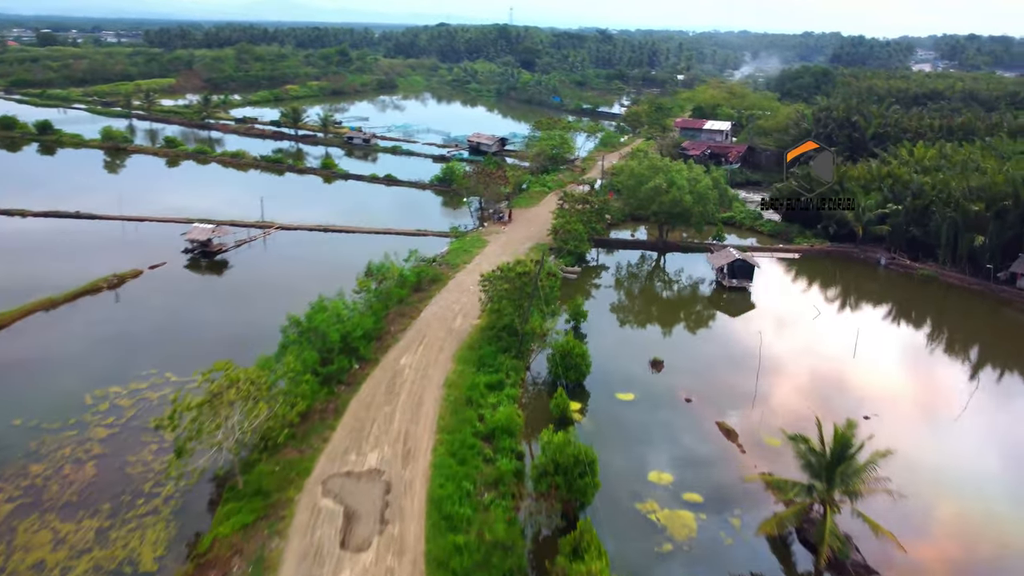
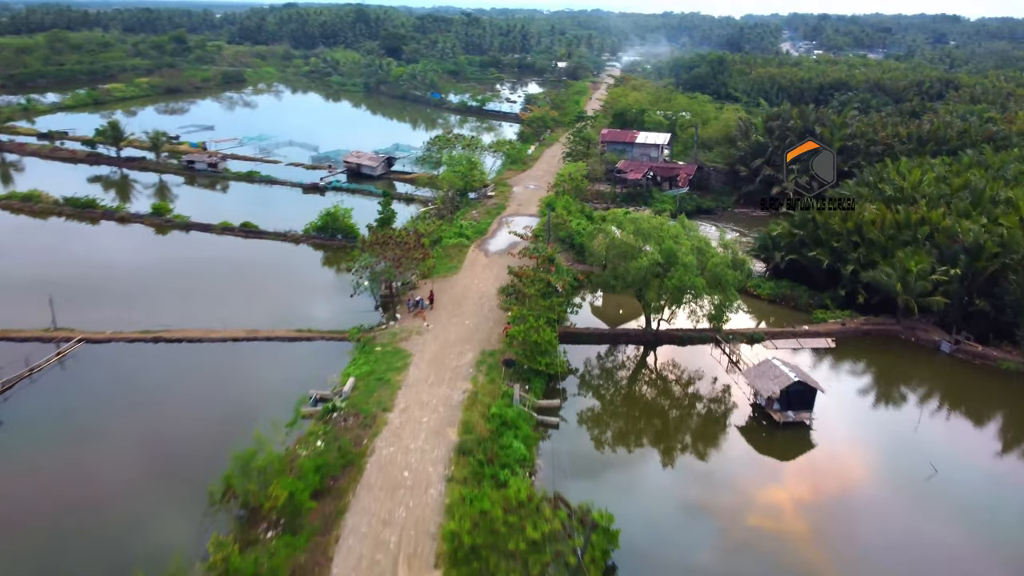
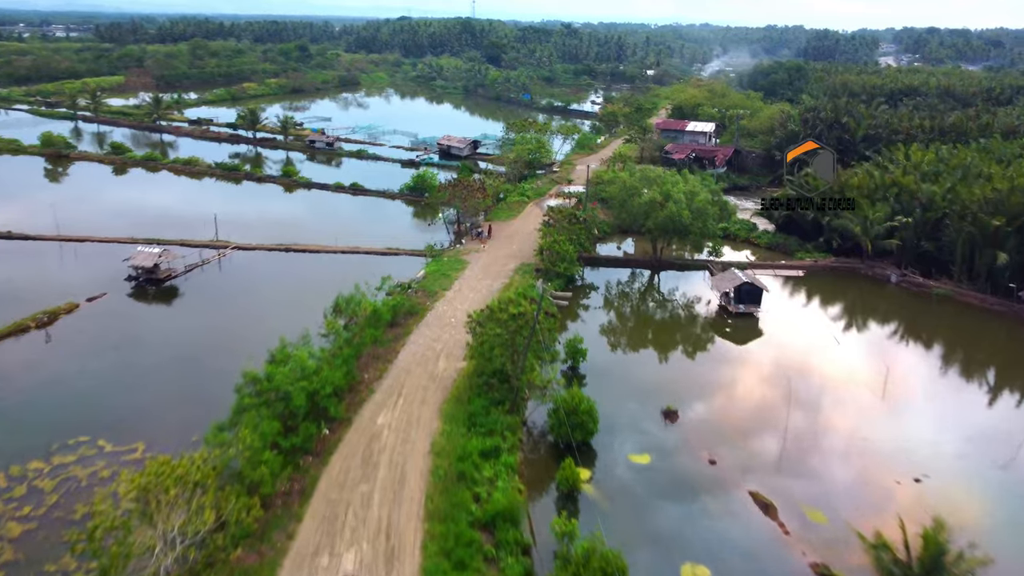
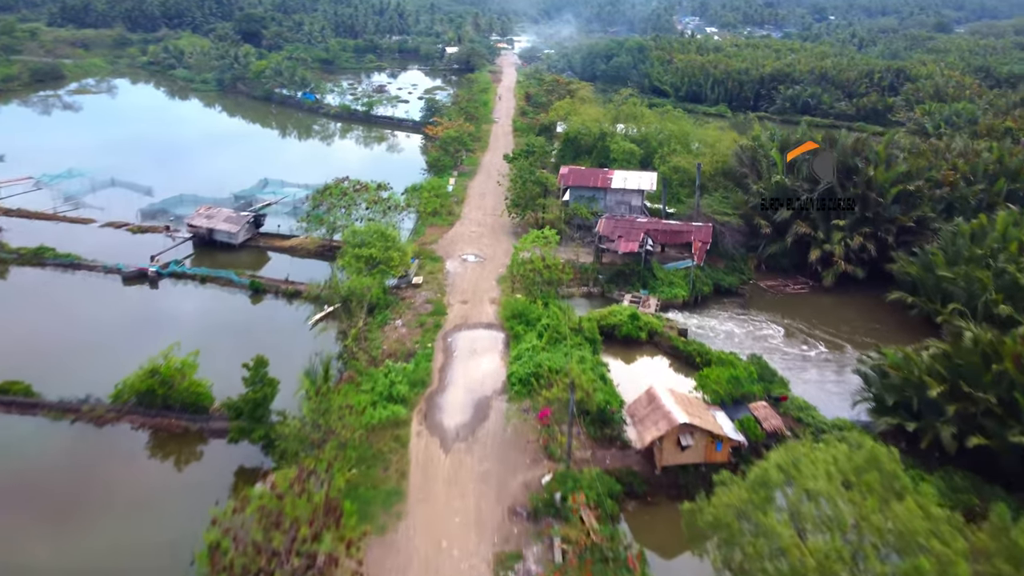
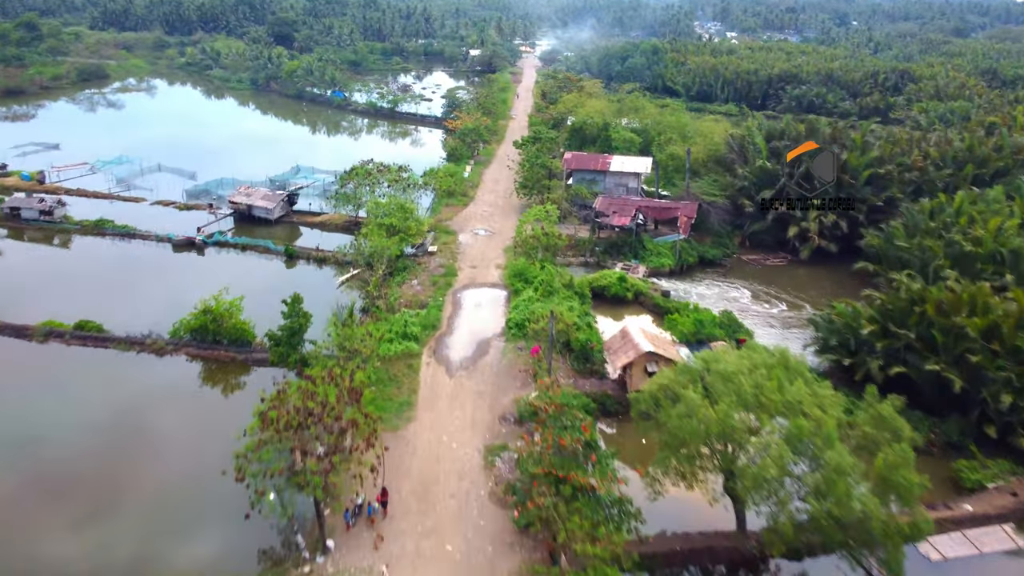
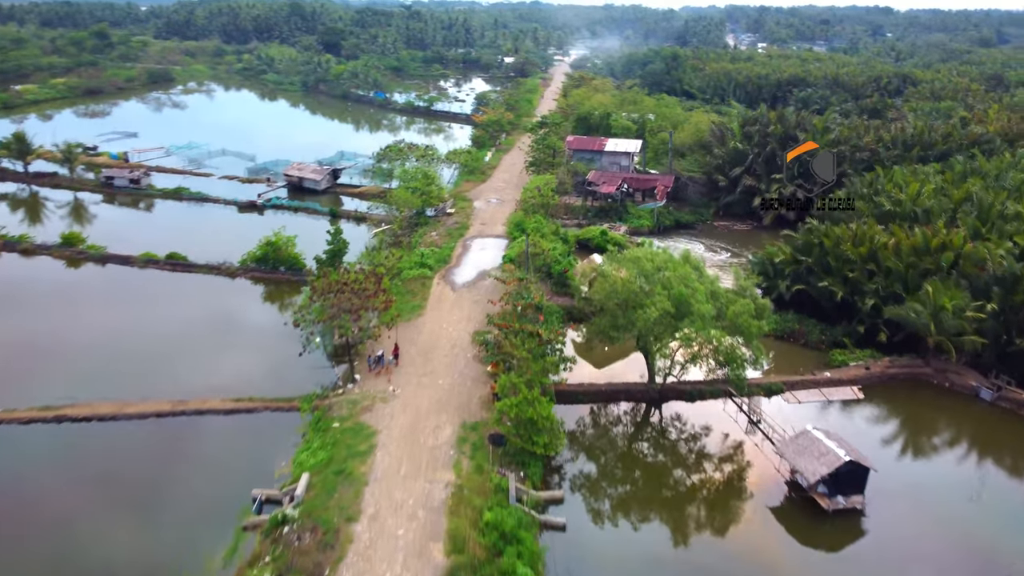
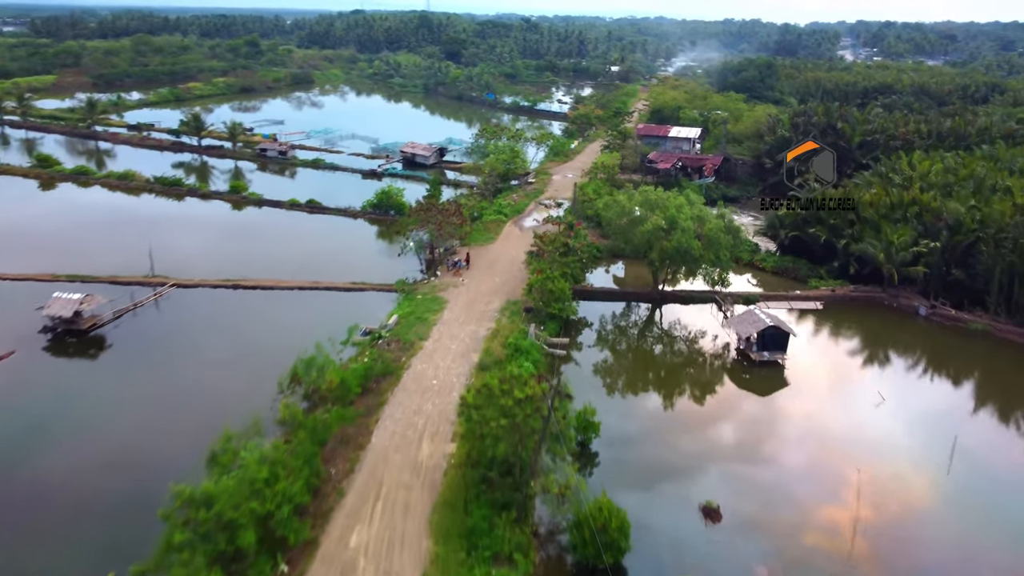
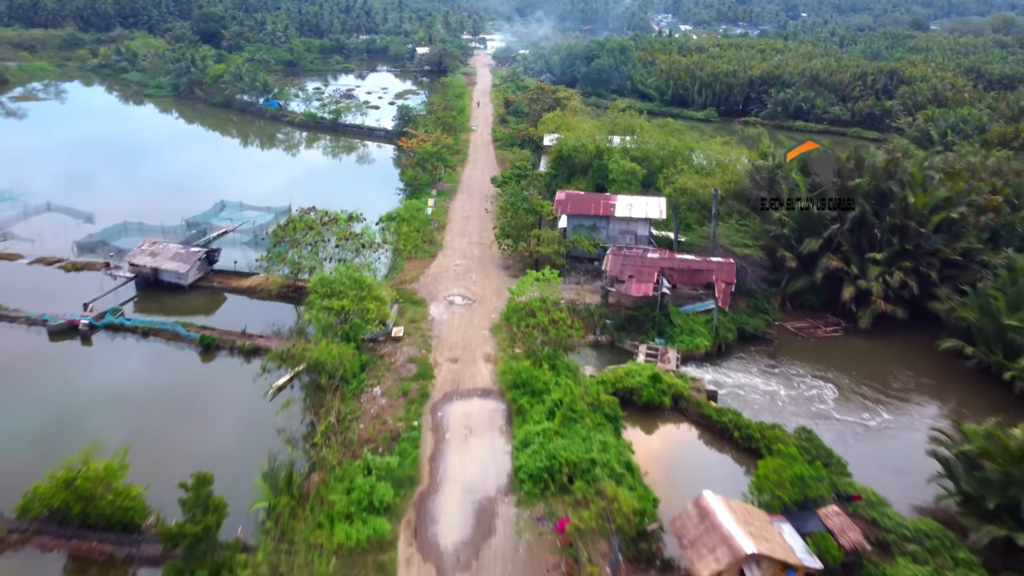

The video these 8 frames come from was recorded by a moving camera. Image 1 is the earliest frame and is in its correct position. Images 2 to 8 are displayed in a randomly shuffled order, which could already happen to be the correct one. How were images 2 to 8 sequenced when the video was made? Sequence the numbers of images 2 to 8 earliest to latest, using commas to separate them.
3, 7, 2, 6, 5, 4, 8
